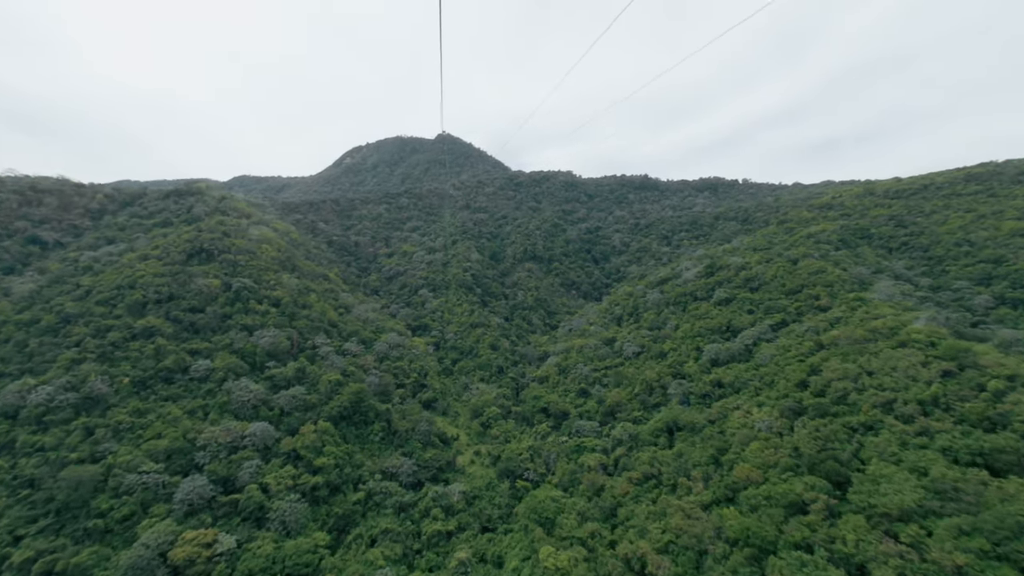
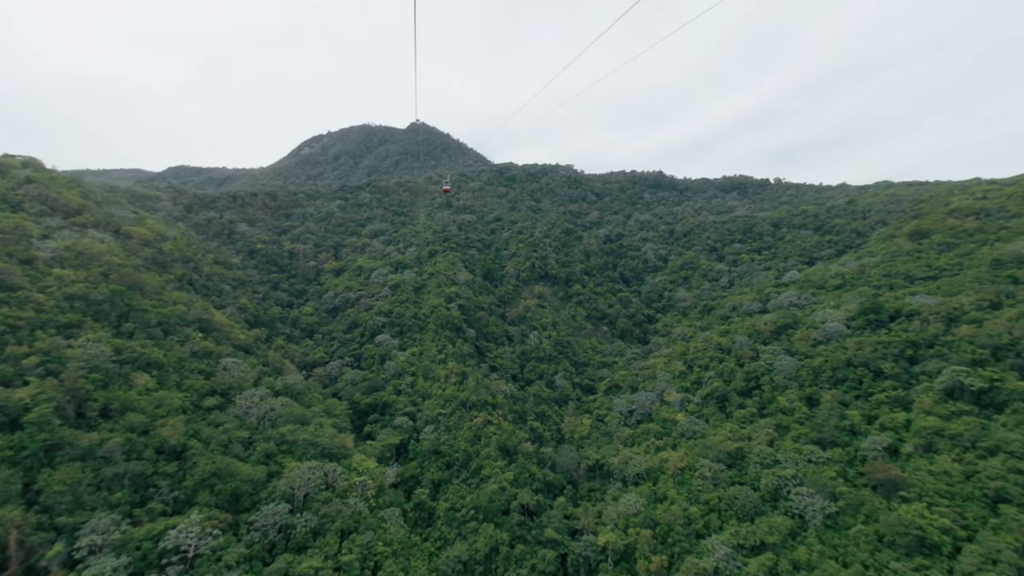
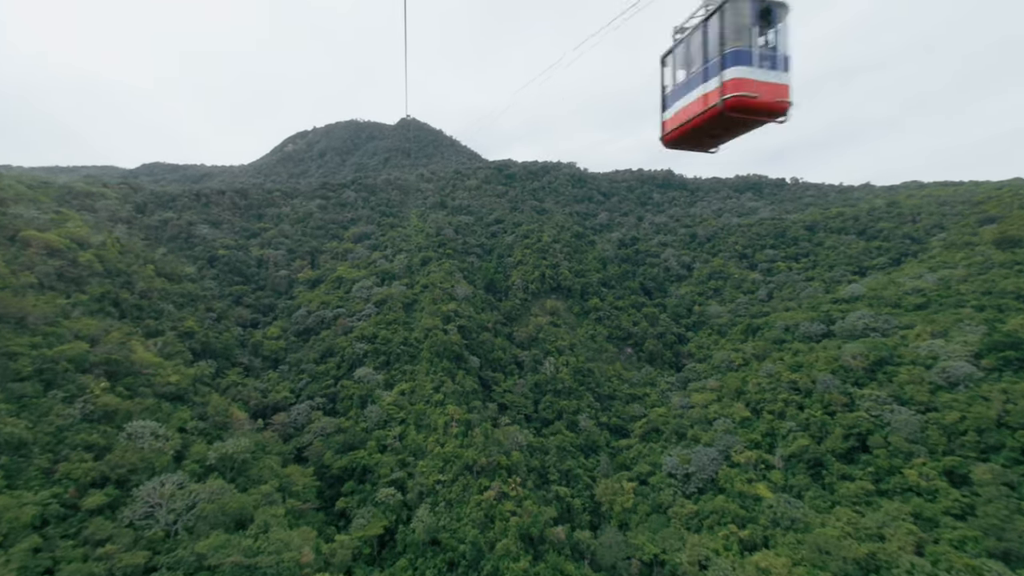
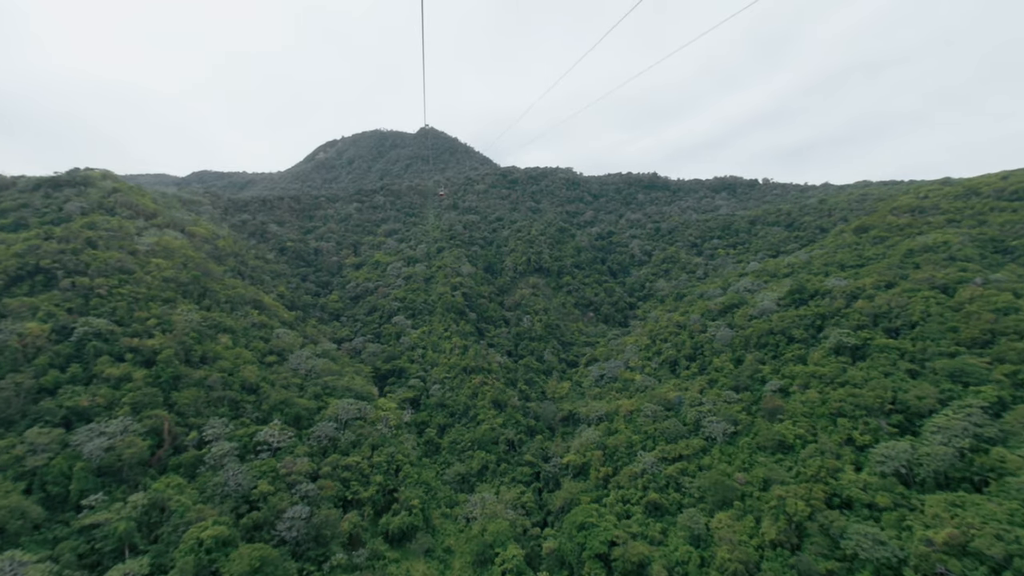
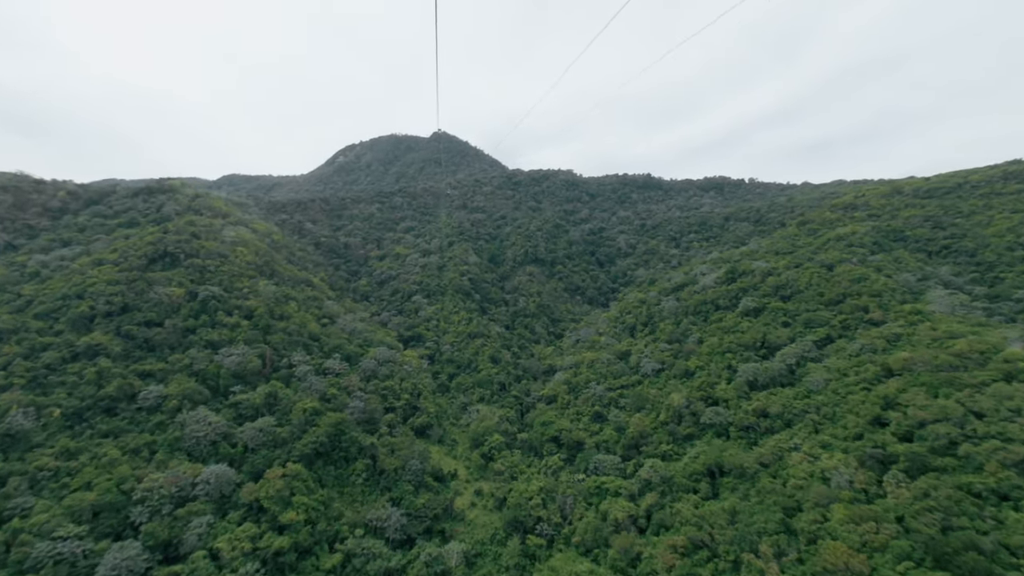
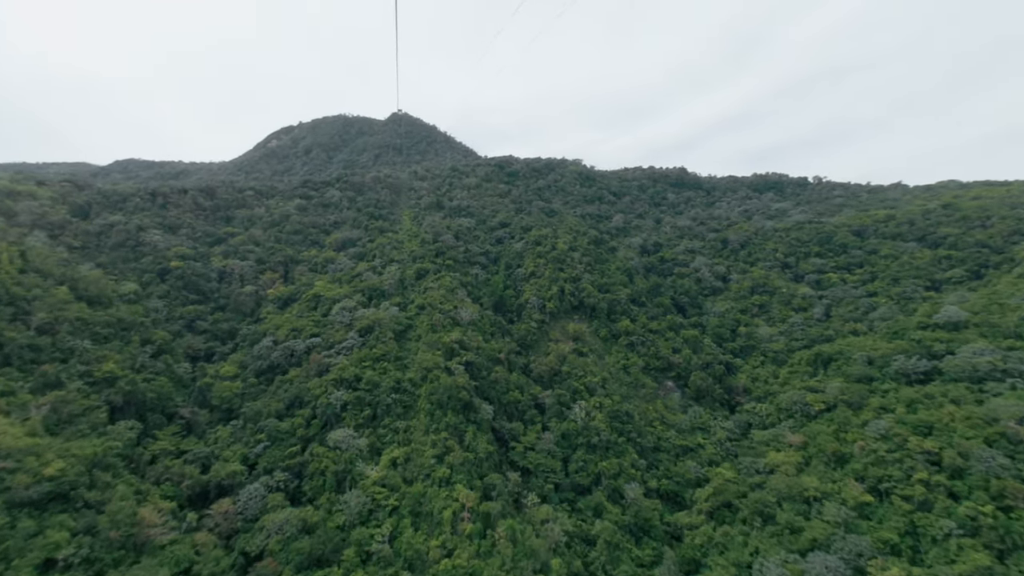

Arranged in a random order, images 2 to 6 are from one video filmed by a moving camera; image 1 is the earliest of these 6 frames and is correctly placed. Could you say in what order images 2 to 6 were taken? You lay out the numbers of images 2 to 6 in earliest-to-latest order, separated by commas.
5, 4, 2, 3, 6
